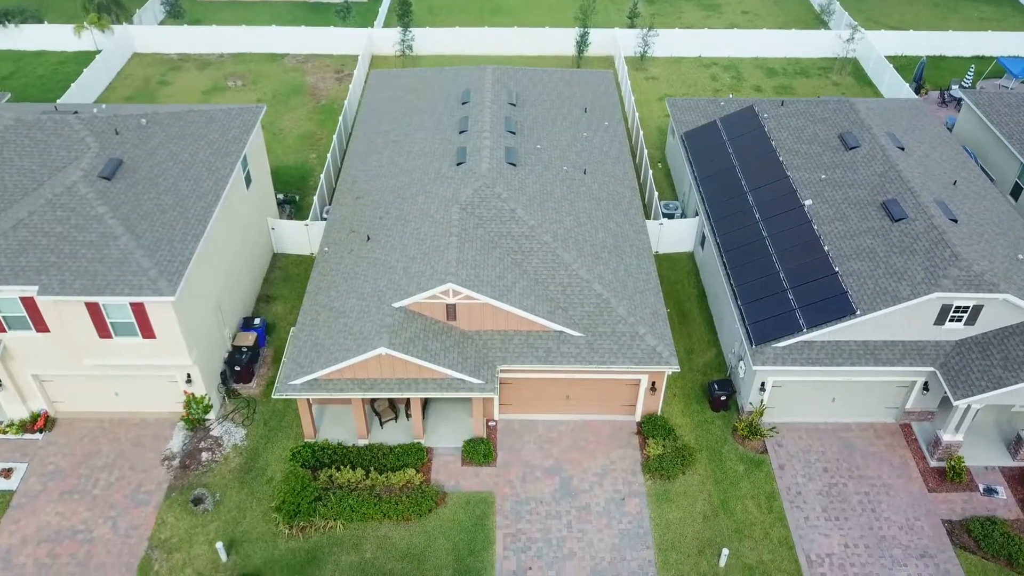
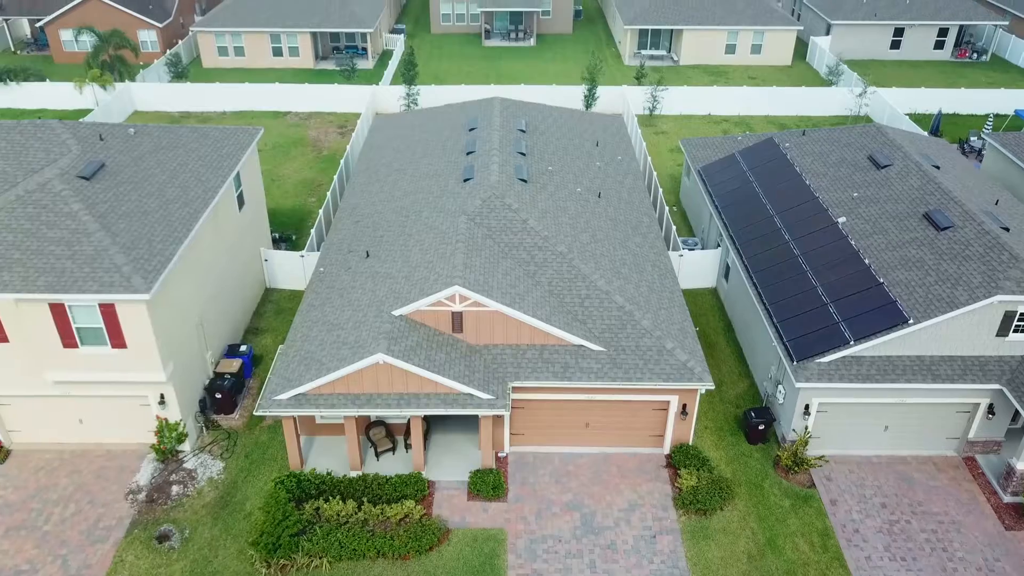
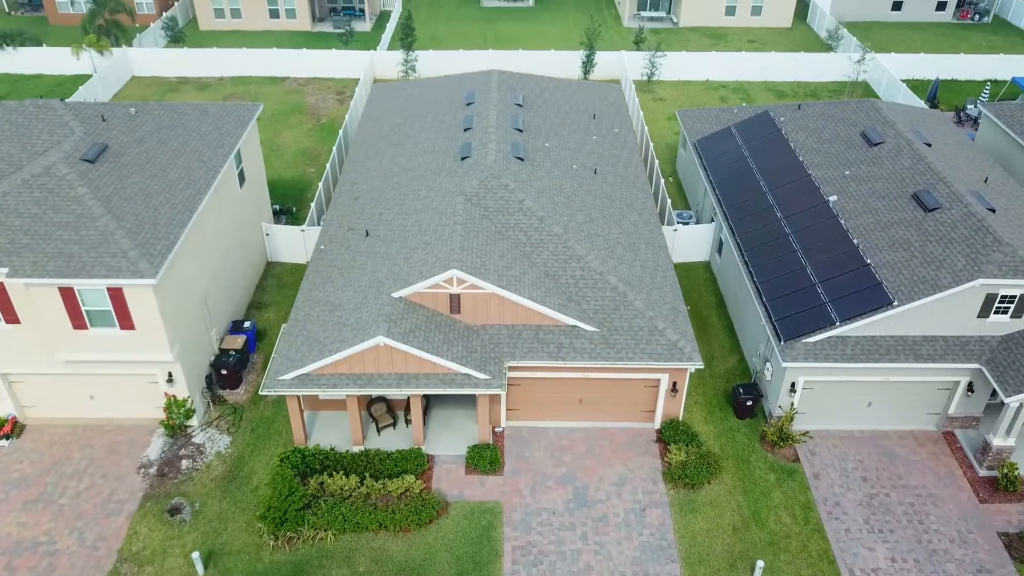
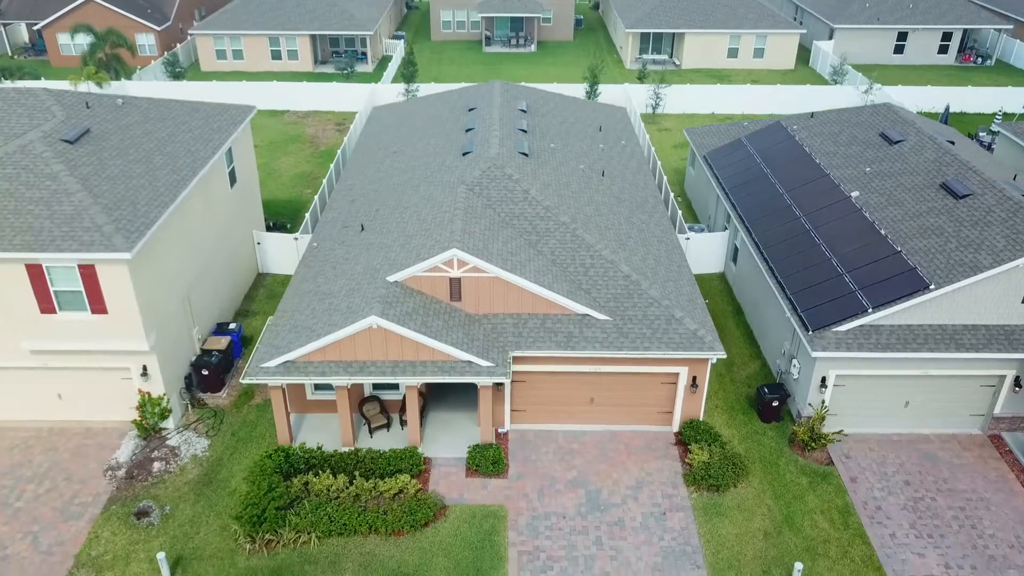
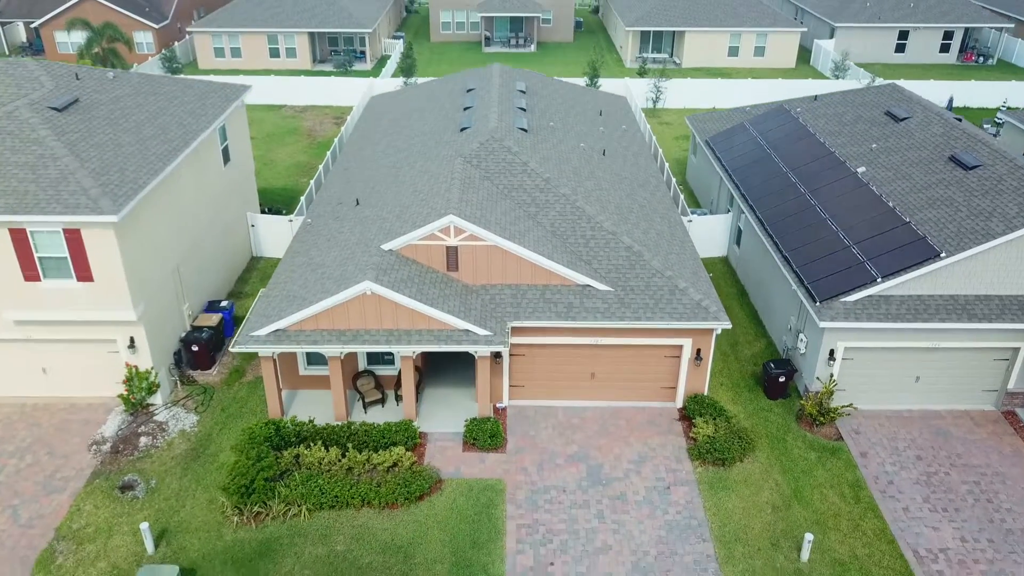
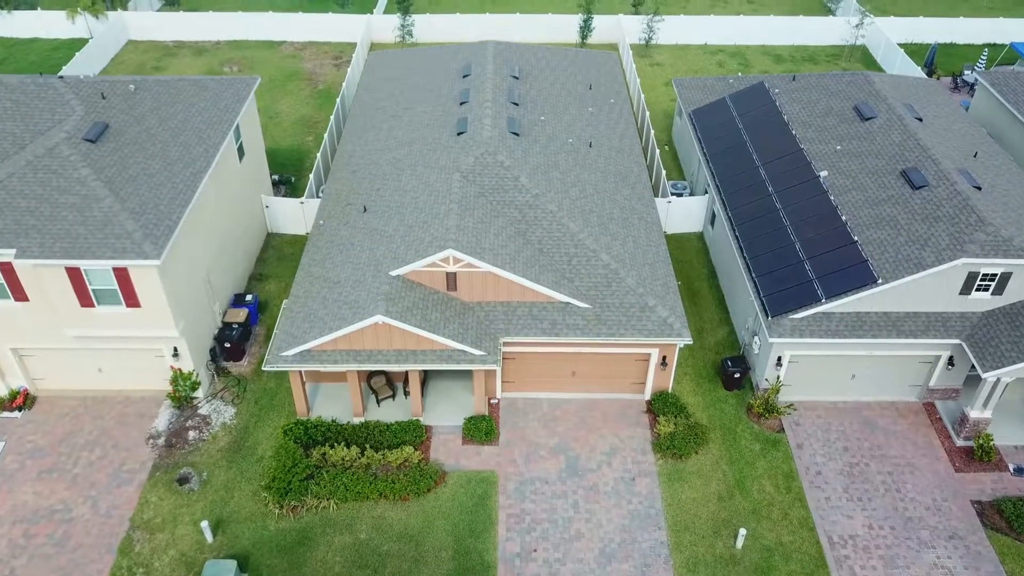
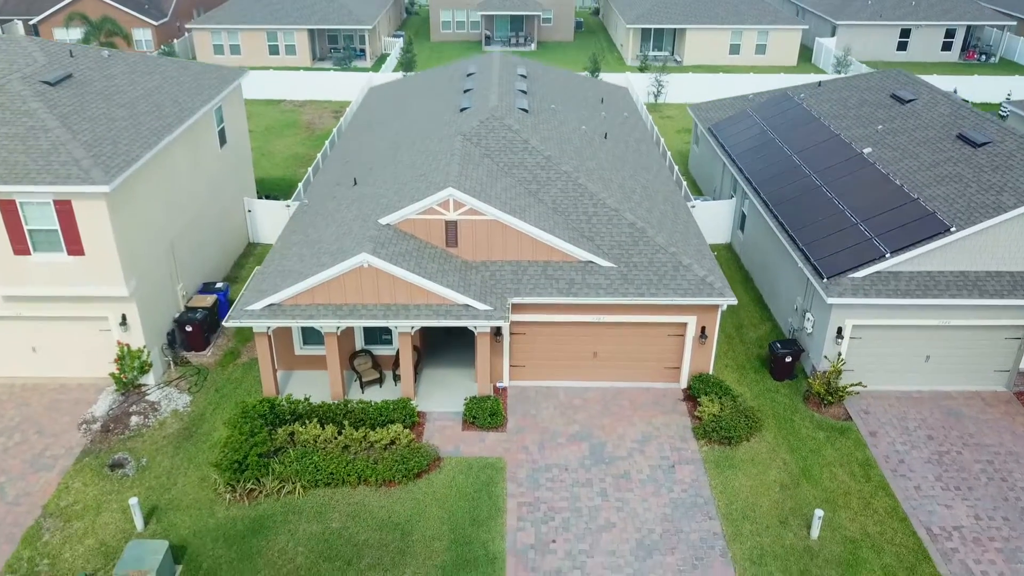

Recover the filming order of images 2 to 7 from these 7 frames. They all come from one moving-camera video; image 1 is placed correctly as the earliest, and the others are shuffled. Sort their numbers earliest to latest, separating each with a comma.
6, 3, 2, 4, 5, 7
